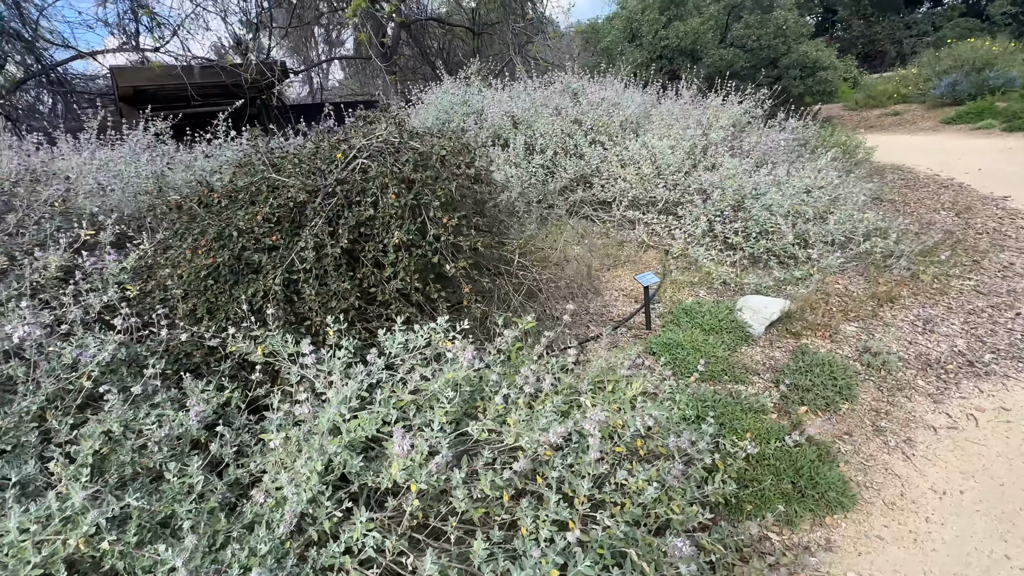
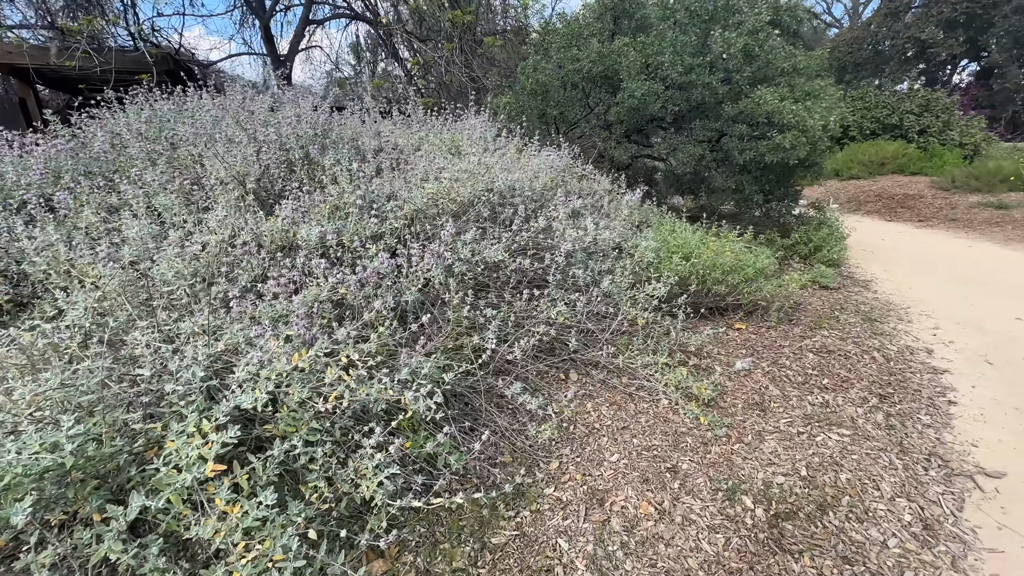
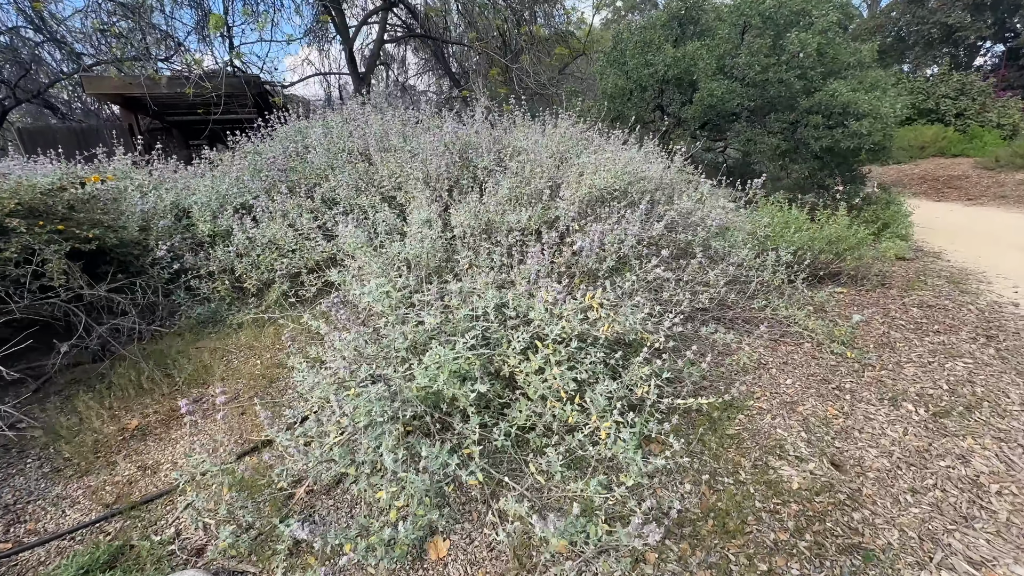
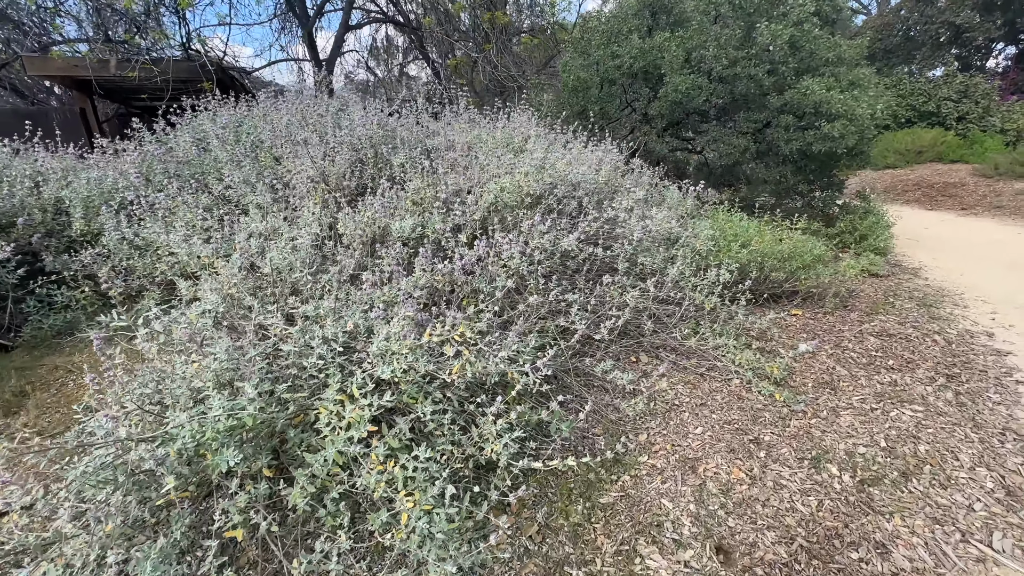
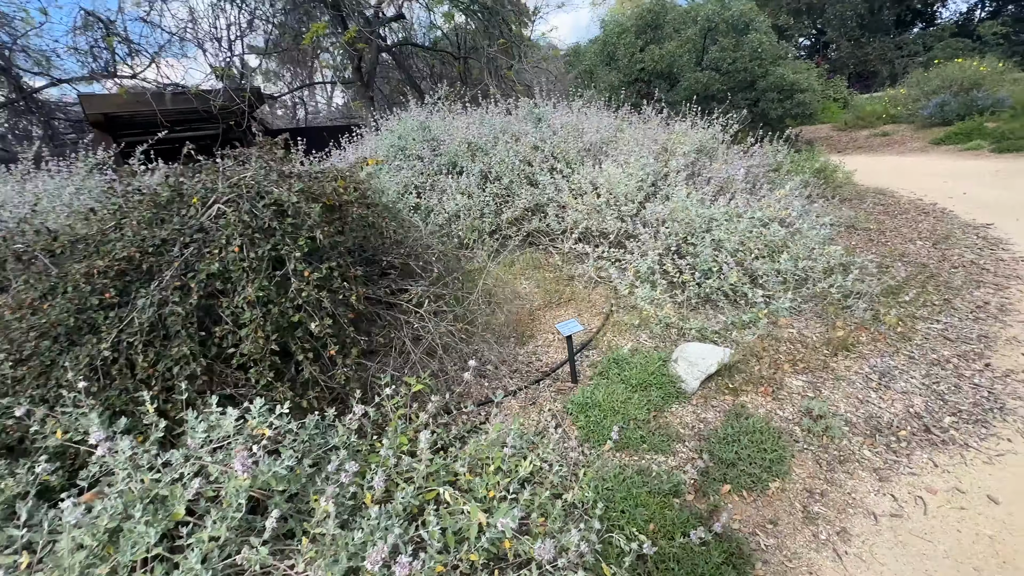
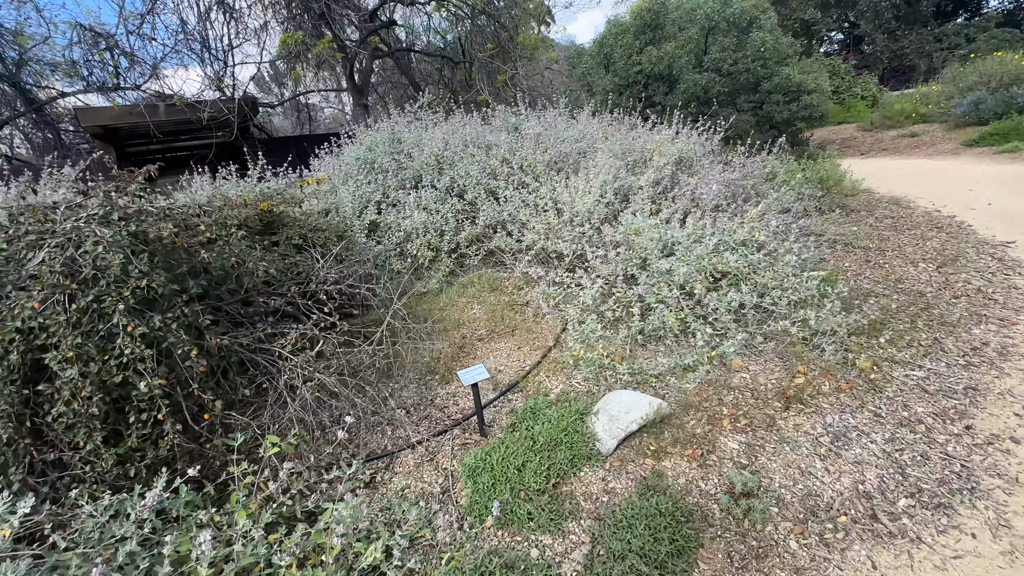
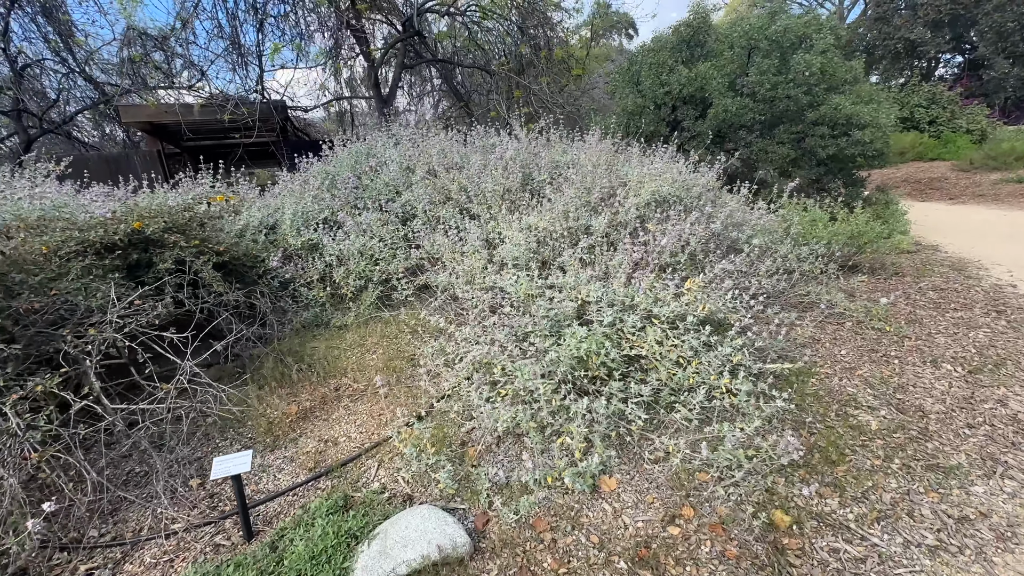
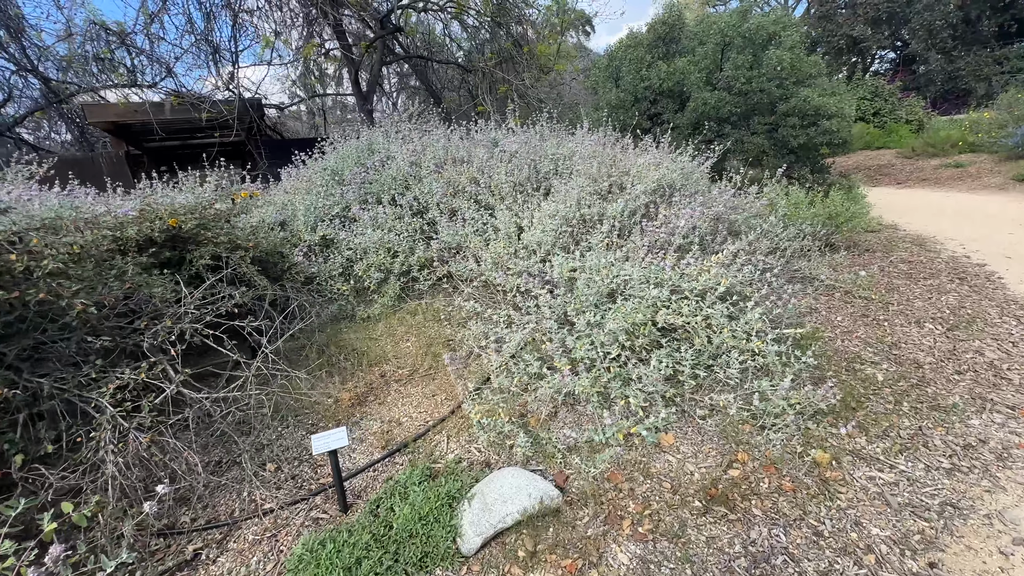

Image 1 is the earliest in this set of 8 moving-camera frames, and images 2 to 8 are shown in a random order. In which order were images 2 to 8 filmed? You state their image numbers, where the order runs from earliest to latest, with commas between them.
5, 6, 8, 7, 3, 4, 2
